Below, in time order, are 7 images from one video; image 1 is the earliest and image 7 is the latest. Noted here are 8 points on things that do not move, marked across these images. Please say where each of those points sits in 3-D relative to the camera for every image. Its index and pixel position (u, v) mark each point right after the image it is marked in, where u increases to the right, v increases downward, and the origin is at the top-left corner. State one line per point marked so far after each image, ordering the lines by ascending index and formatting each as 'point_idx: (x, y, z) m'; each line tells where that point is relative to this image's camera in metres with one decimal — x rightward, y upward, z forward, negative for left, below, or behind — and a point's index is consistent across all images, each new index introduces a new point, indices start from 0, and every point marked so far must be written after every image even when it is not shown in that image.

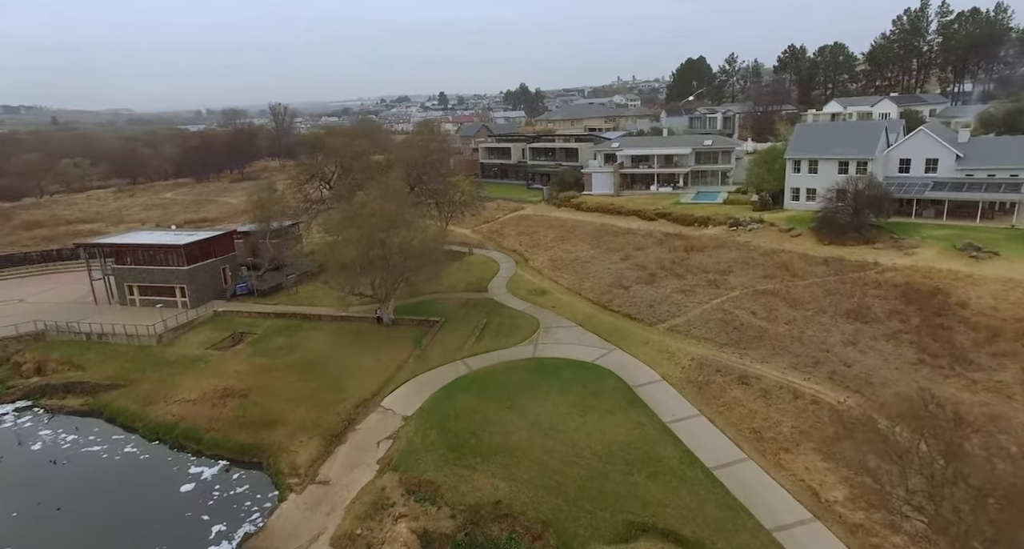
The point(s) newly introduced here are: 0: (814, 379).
0: (+10.0, -3.5, +19.0) m
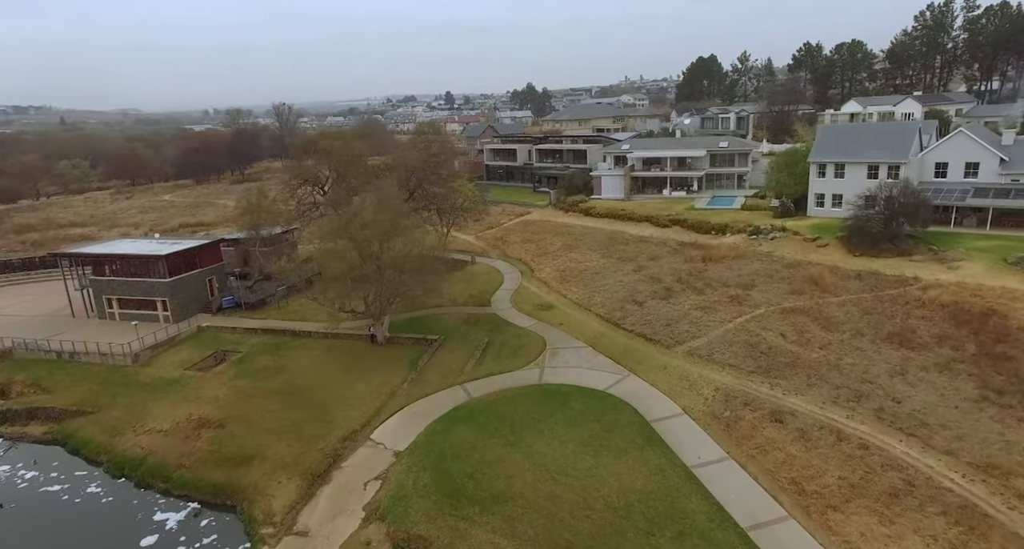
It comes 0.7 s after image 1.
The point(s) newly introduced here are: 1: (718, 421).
0: (+10.1, -4.2, +16.7) m
1: (+6.5, -4.6, +18.0) m
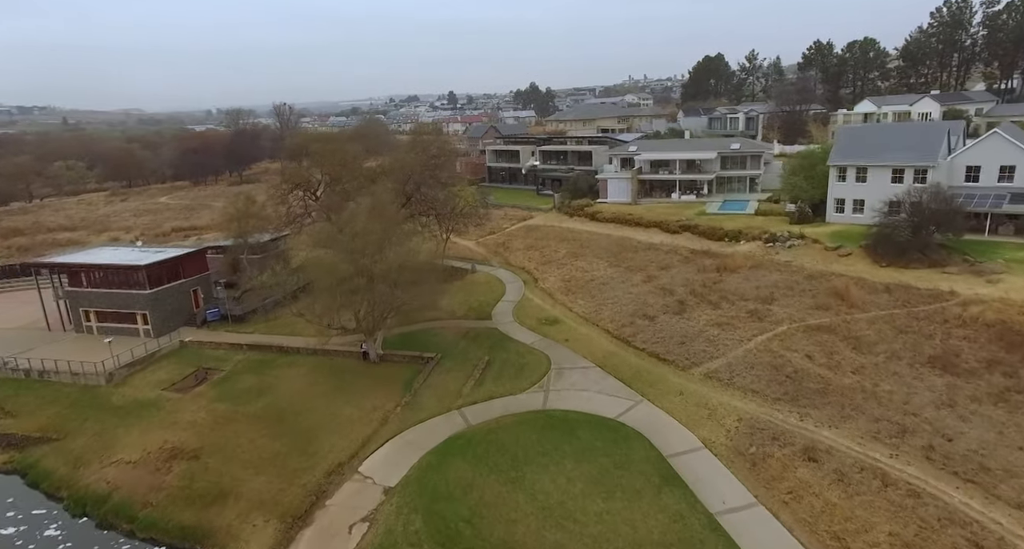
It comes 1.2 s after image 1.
0: (+10.2, -4.7, +14.8) m
1: (+6.5, -5.2, +16.1) m
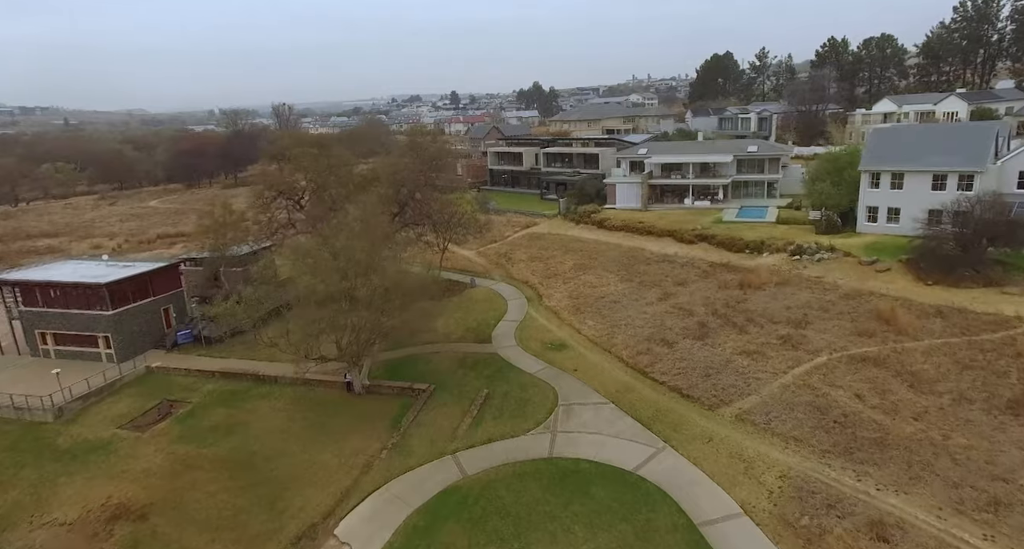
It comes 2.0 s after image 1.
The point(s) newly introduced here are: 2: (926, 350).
0: (+10.2, -5.5, +12.0) m
1: (+6.6, -6.0, +13.3) m
2: (+13.8, -2.5, +19.1) m
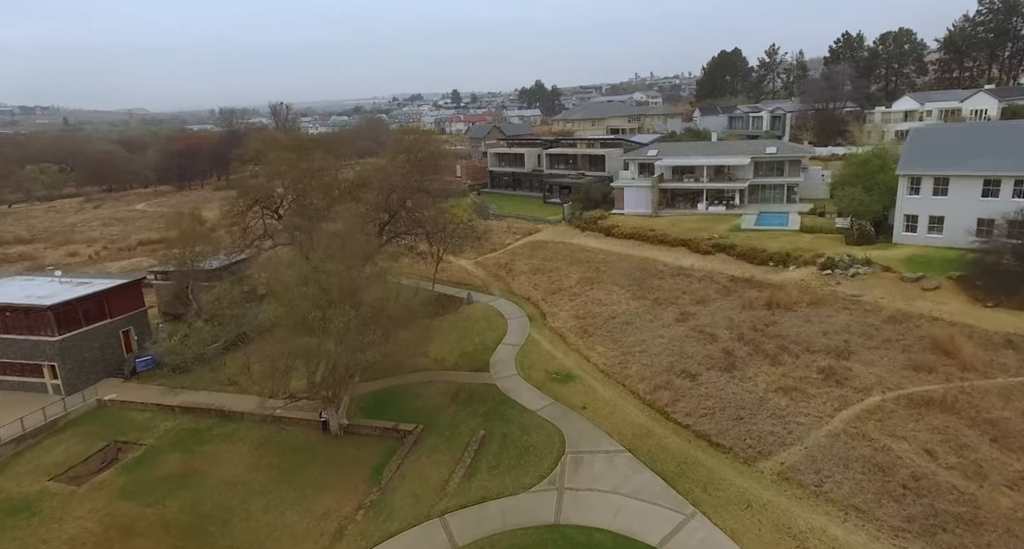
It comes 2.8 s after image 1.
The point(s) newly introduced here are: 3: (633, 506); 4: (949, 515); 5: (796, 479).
0: (+10.1, -6.3, +9.0) m
1: (+6.5, -6.8, +10.4) m
2: (+13.8, -3.3, +16.2) m
3: (+3.1, -6.0, +14.7) m
4: (+9.6, -5.3, +12.7) m
5: (+7.3, -5.3, +14.7) m
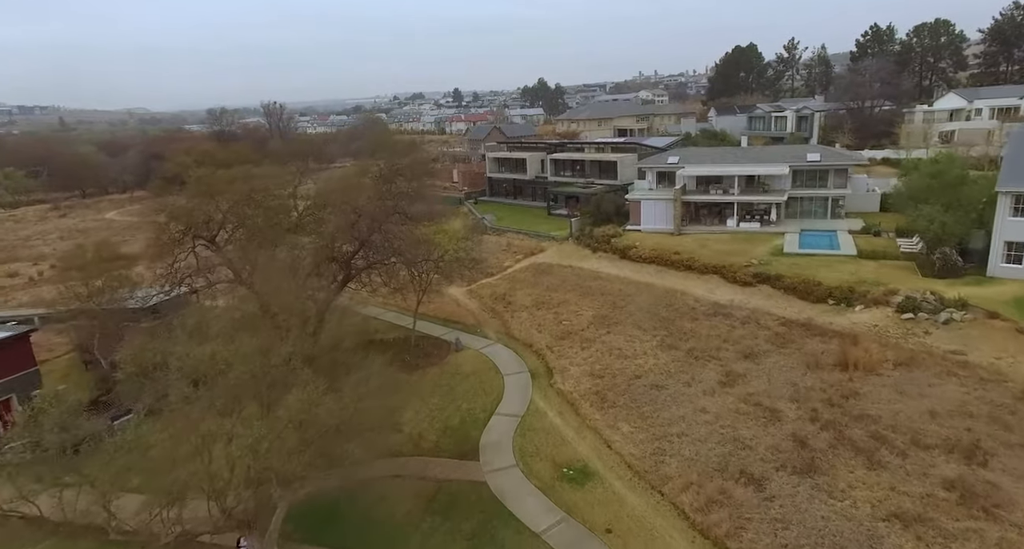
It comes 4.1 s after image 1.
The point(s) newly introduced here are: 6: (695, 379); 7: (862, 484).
0: (+10.0, -8.0, +3.4) m
1: (+6.4, -8.5, +4.8) m
2: (+13.7, -5.0, +10.5) m
3: (+3.0, -7.7, +9.1) m
4: (+9.5, -7.0, +7.0) m
5: (+7.2, -7.0, +9.1) m
6: (+6.3, -3.5, +19.6) m
7: (+8.4, -5.1, +13.8) m
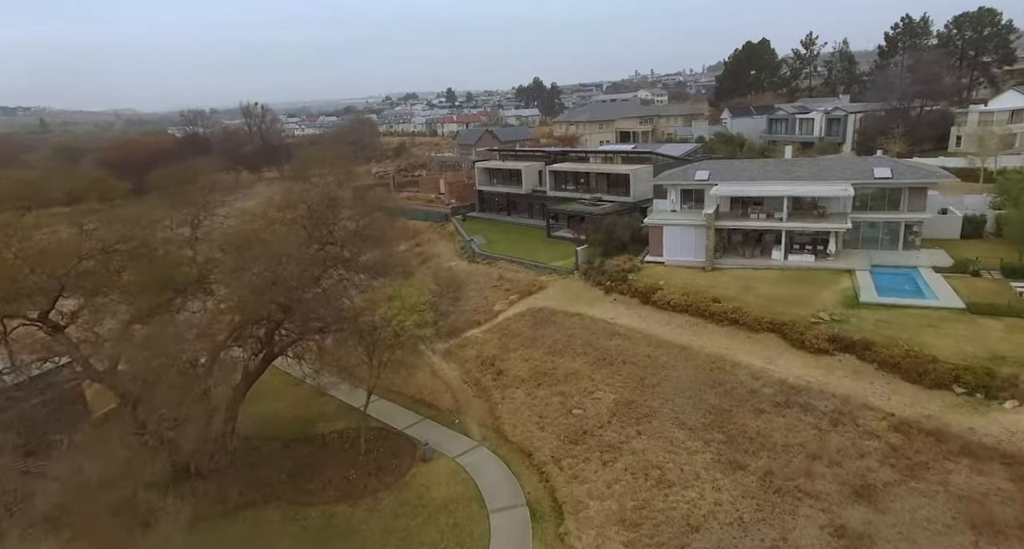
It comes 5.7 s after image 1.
0: (+9.9, -10.3, -3.8) m
1: (+6.3, -10.7, -2.4) m
2: (+13.5, -7.2, +3.4) m
3: (+2.8, -10.0, +1.9) m
4: (+9.3, -9.3, -0.1) m
5: (+7.1, -9.2, +1.9) m
6: (+6.0, -5.8, +12.5) m
7: (+8.2, -7.3, +6.7) m
